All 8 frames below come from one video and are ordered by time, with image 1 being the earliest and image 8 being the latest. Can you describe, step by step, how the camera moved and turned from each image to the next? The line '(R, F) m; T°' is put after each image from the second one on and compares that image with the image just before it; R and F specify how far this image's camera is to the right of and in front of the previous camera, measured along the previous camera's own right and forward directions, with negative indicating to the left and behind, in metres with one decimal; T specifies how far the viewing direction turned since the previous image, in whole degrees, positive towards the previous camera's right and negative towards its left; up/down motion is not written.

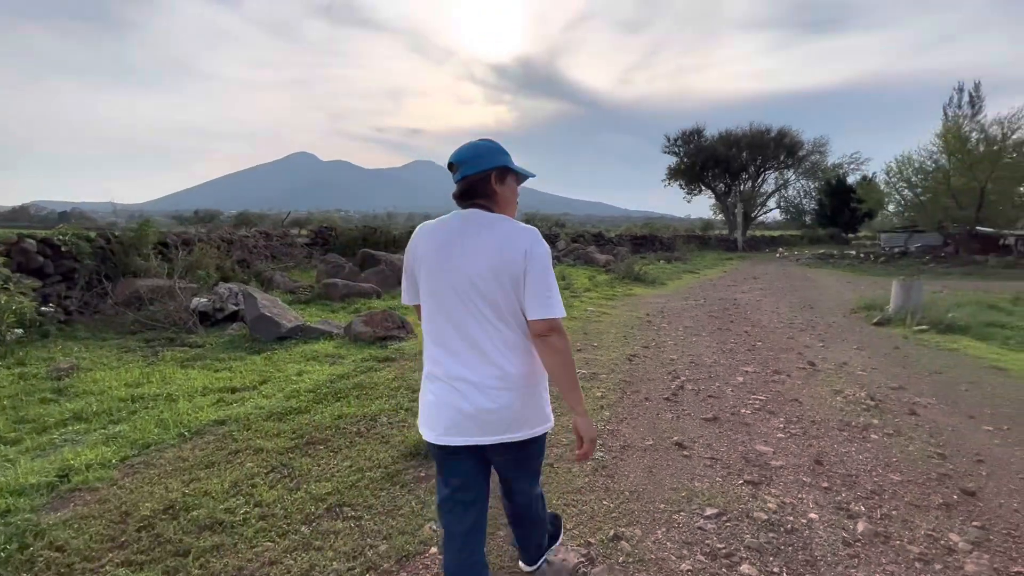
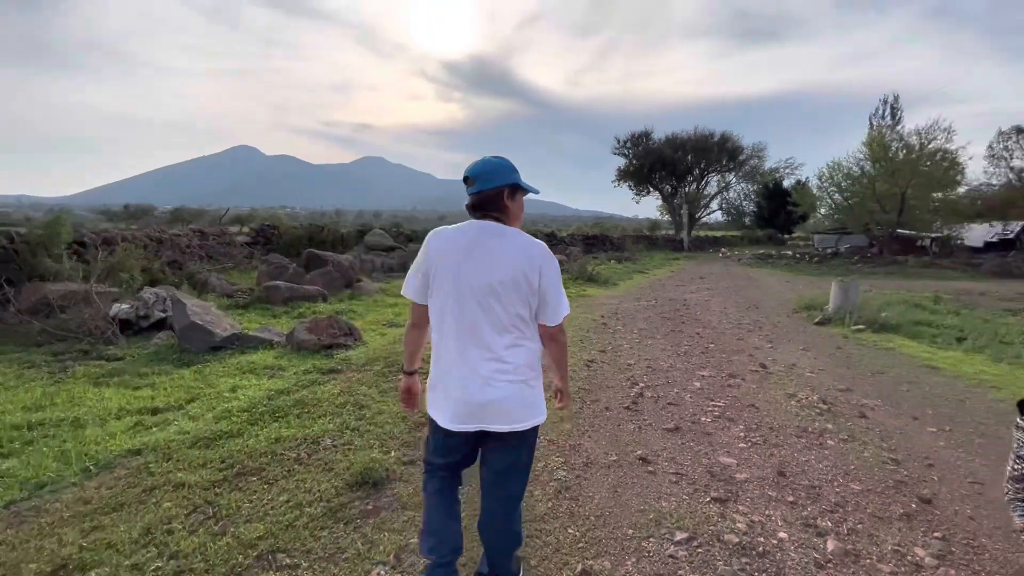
(0.0, +0.3) m; +5°
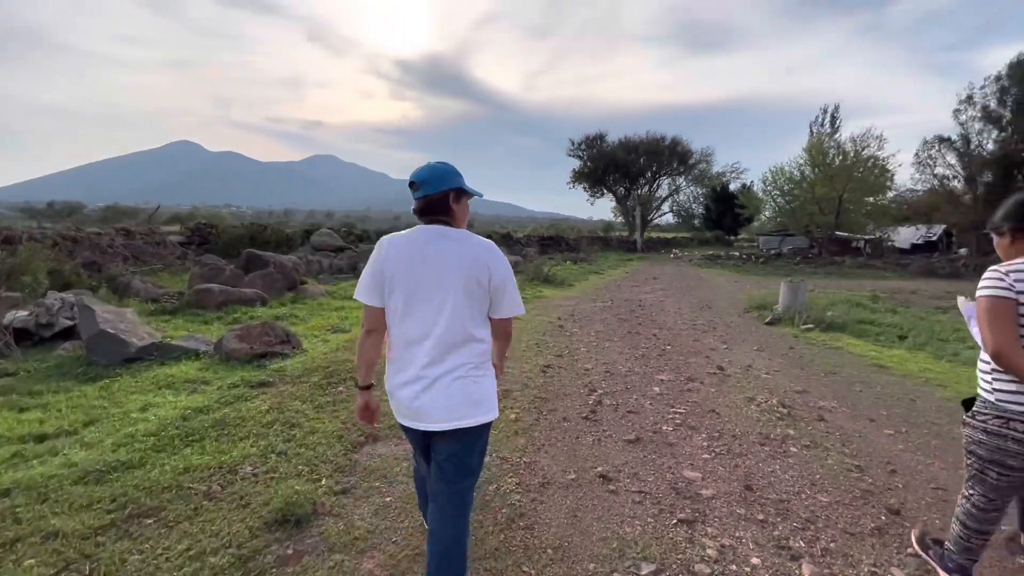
(+0.1, +0.4) m; +5°
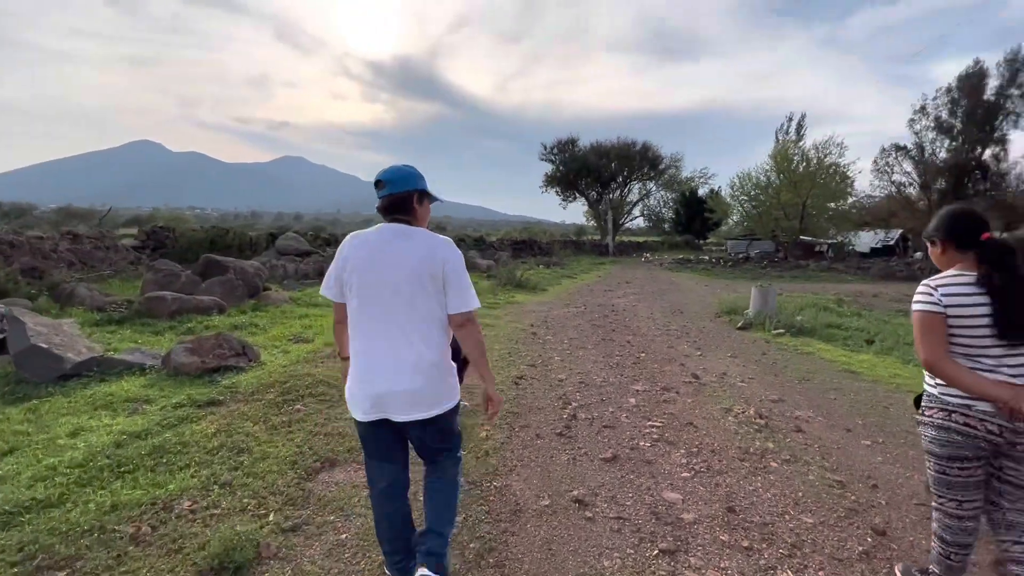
(0.0, +0.2) m; +3°
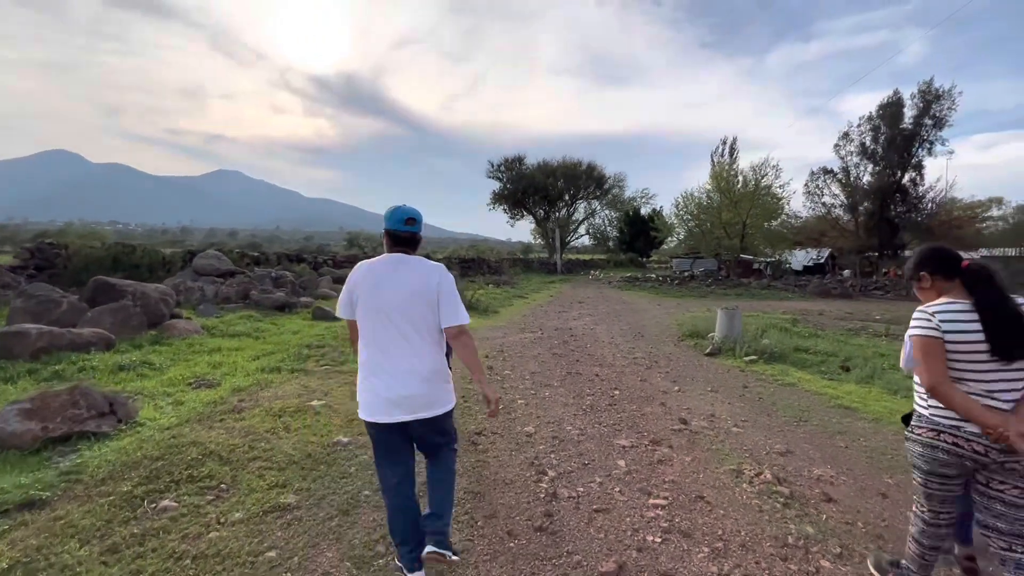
(-0.1, +1.2) m; +6°
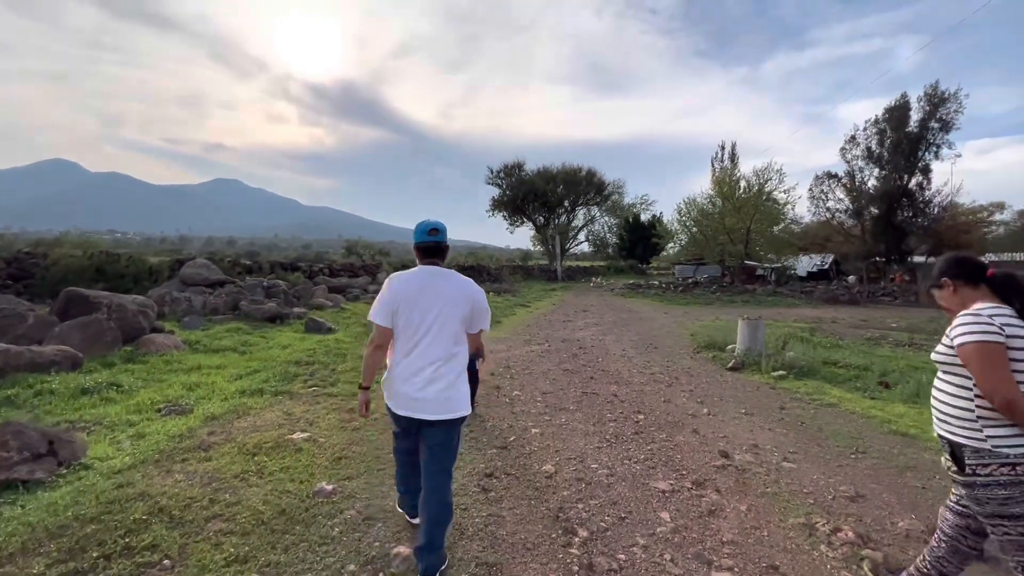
(-0.1, +0.8) m; 0°
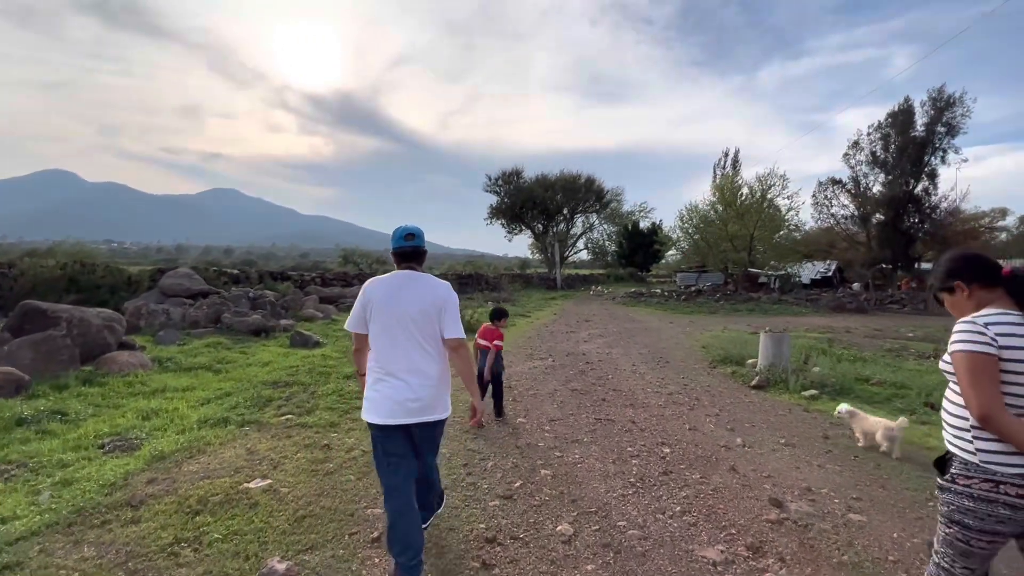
(-0.1, +0.9) m; 0°
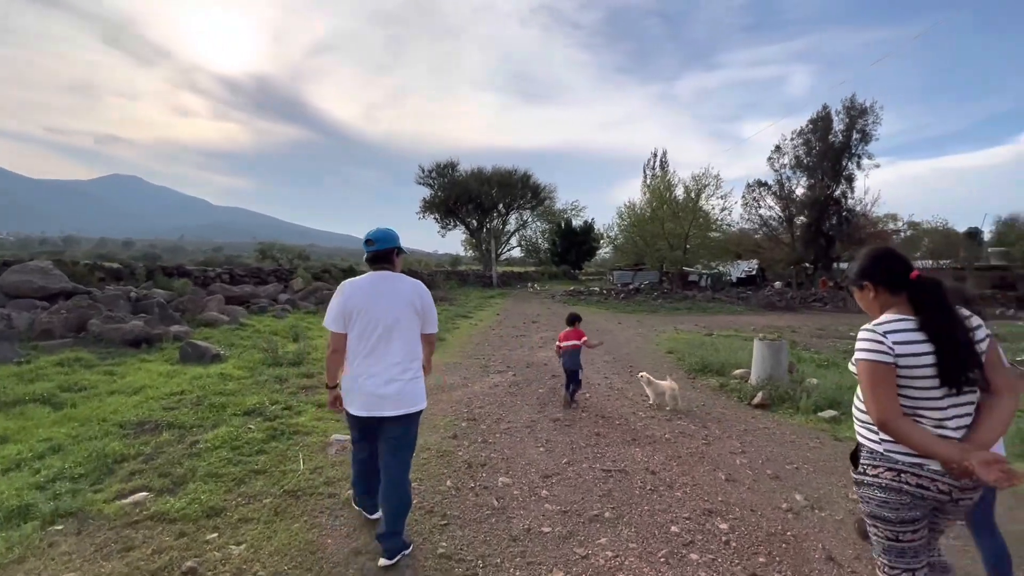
(-0.4, +1.8) m; +8°
